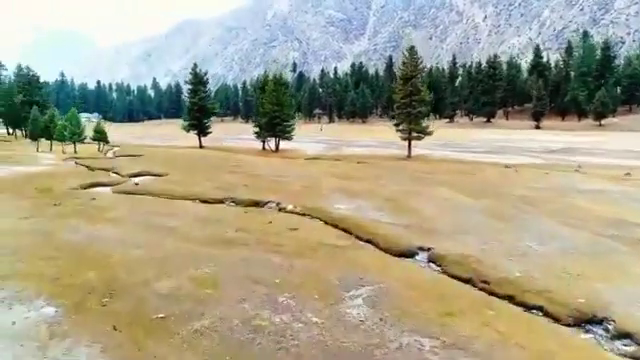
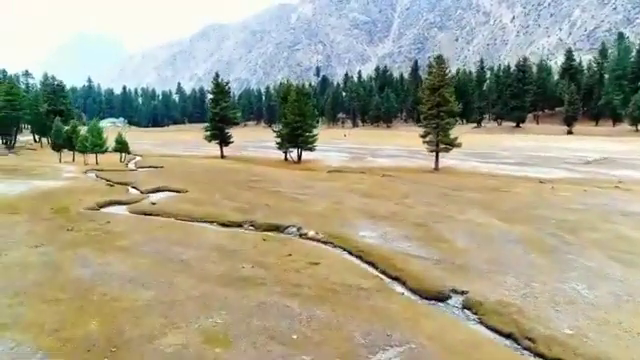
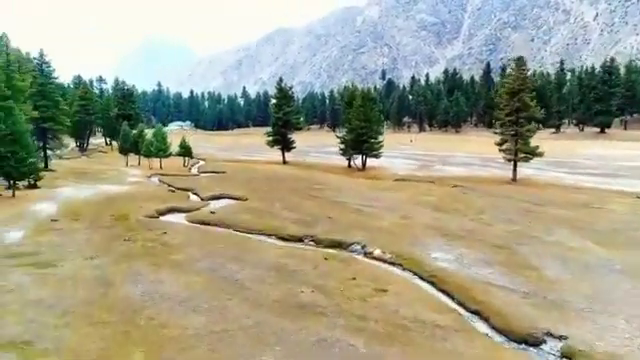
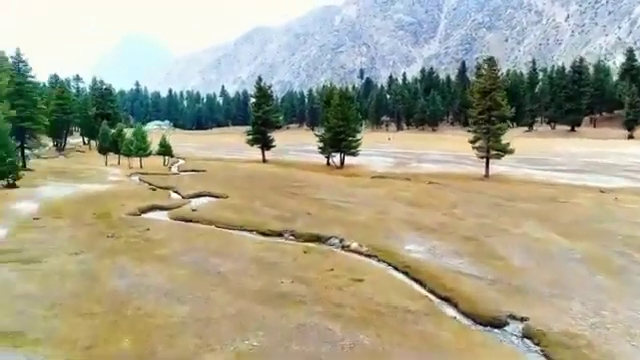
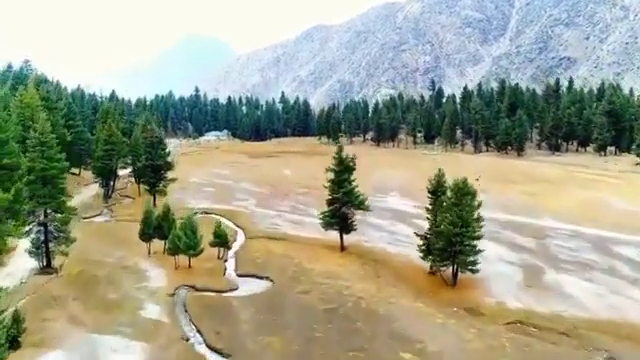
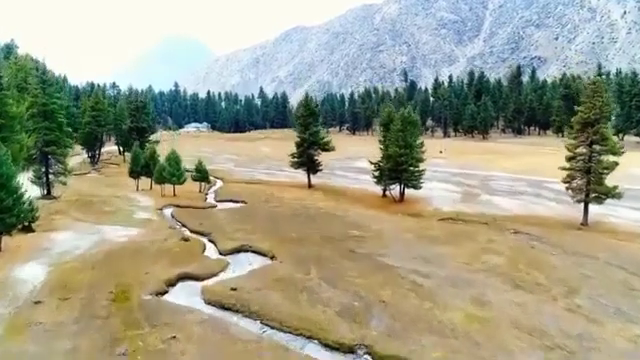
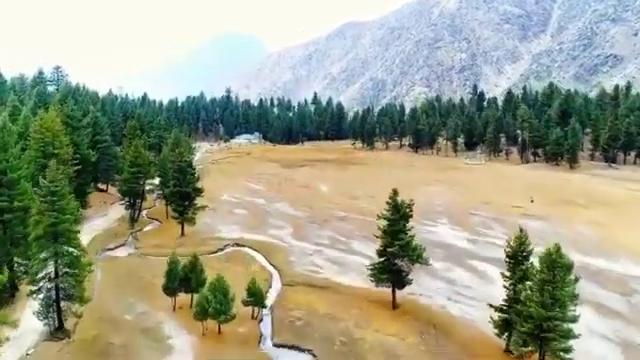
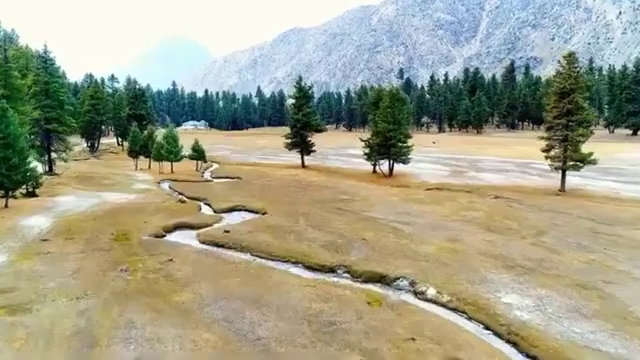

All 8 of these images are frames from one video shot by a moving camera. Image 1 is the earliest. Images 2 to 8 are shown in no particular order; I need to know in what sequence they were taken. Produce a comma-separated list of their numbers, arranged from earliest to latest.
2, 4, 3, 8, 6, 5, 7
